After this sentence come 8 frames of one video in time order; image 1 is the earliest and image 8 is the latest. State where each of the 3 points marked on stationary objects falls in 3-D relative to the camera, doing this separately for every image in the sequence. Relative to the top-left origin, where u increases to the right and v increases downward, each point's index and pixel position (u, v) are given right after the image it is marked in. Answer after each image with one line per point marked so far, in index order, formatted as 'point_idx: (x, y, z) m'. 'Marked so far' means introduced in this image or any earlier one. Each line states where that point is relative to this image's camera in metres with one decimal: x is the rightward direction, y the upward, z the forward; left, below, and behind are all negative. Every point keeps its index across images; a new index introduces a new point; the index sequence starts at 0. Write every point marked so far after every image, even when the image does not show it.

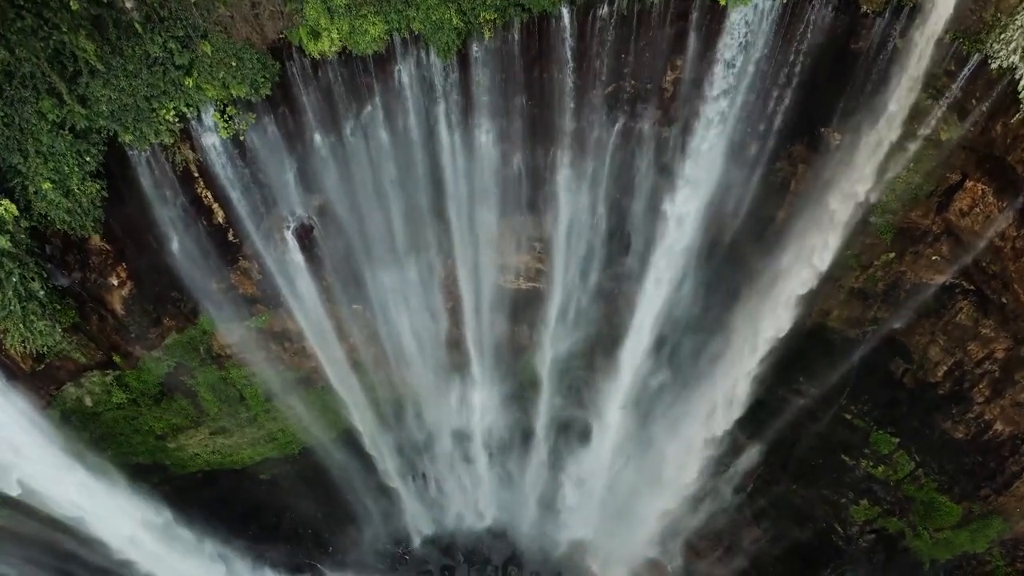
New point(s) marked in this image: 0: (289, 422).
0: (-4.1, -2.5, +12.3) m
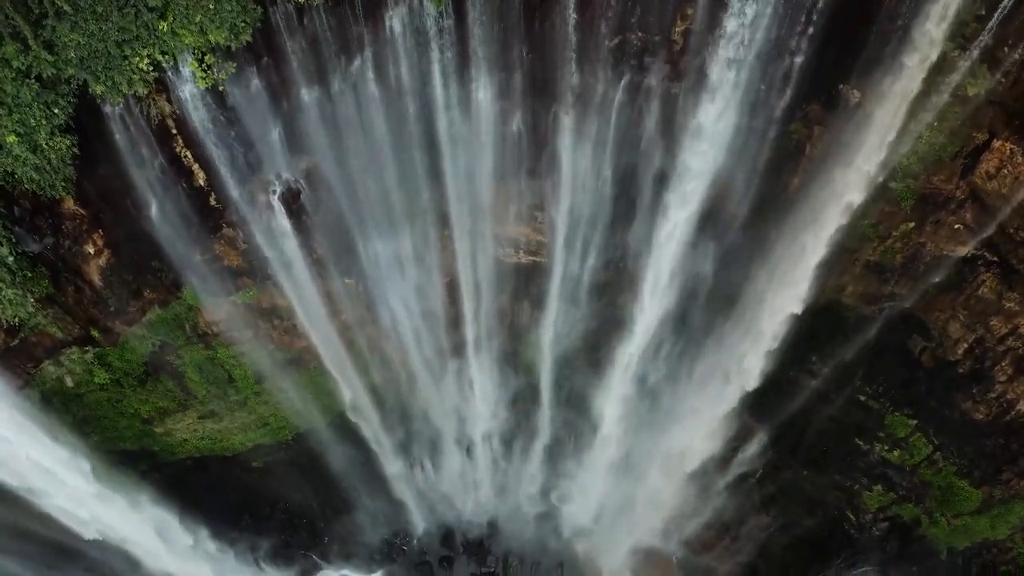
0: (-4.1, -2.1, +11.8) m
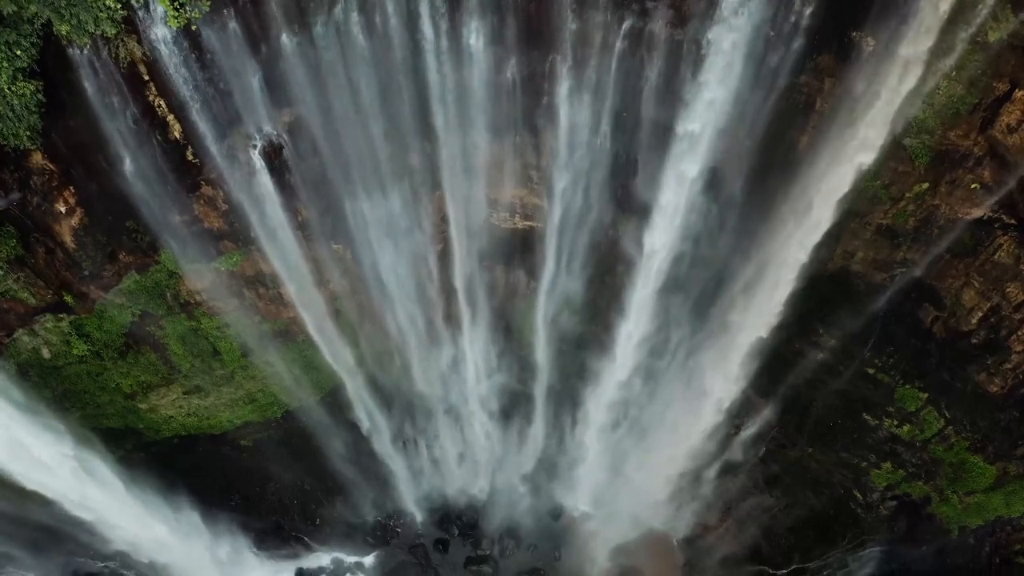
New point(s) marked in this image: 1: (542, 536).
0: (-4.2, -1.6, +11.4) m
1: (+0.6, -5.0, +13.5) m
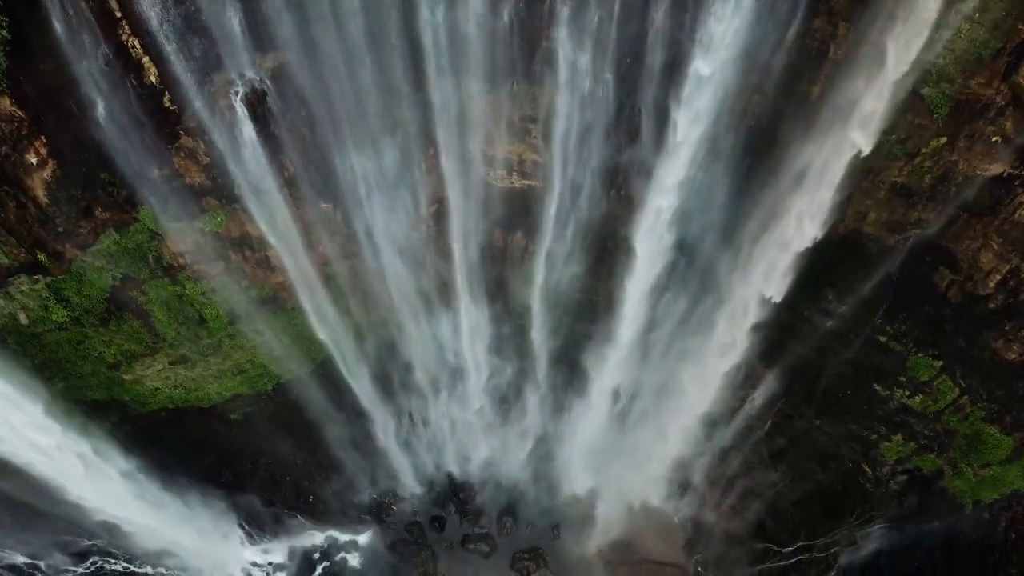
0: (-4.2, -1.0, +11.0) m
1: (+0.6, -4.4, +13.1) m
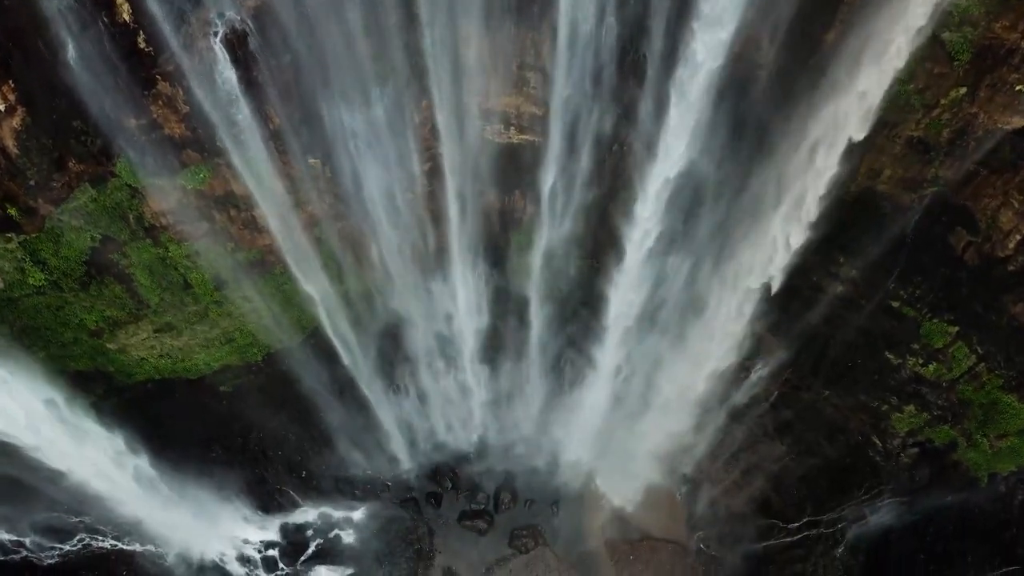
0: (-4.2, -0.5, +10.6) m
1: (+0.5, -3.9, +12.8) m
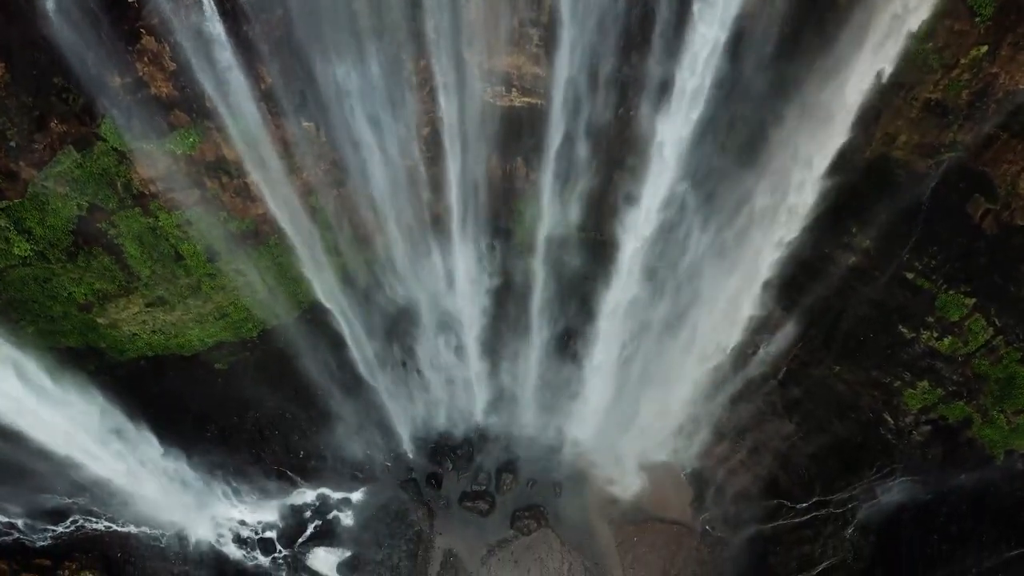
0: (-4.2, -0.1, +10.3) m
1: (+0.6, -3.4, +12.5) m
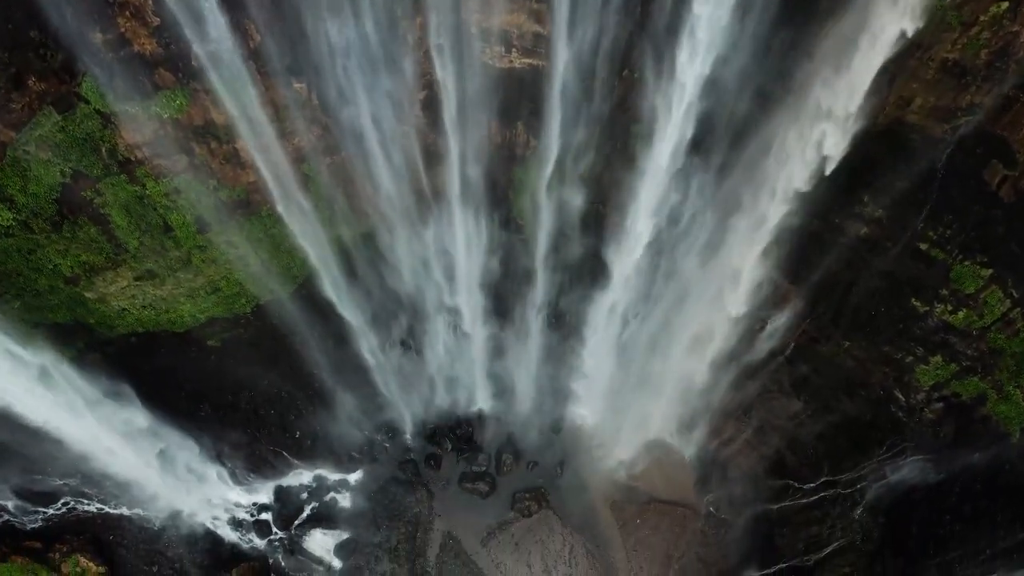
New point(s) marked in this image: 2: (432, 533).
0: (-4.2, +0.3, +10.0) m
1: (+0.6, -3.0, +12.2) m
2: (-1.4, -4.2, +11.4) m
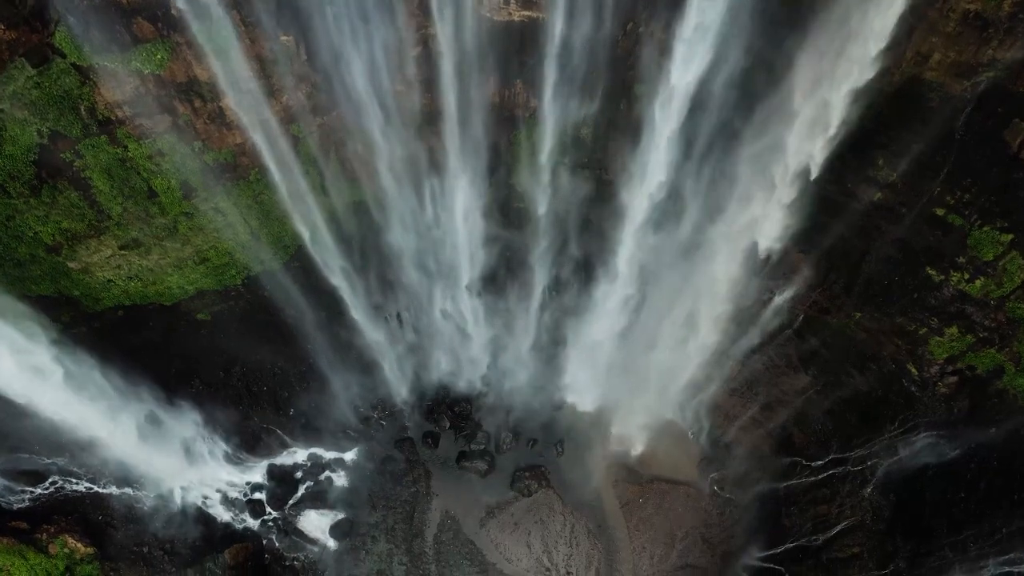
0: (-4.2, +0.8, +9.6) m
1: (+0.6, -2.5, +11.9) m
2: (-1.4, -3.7, +11.1) m
